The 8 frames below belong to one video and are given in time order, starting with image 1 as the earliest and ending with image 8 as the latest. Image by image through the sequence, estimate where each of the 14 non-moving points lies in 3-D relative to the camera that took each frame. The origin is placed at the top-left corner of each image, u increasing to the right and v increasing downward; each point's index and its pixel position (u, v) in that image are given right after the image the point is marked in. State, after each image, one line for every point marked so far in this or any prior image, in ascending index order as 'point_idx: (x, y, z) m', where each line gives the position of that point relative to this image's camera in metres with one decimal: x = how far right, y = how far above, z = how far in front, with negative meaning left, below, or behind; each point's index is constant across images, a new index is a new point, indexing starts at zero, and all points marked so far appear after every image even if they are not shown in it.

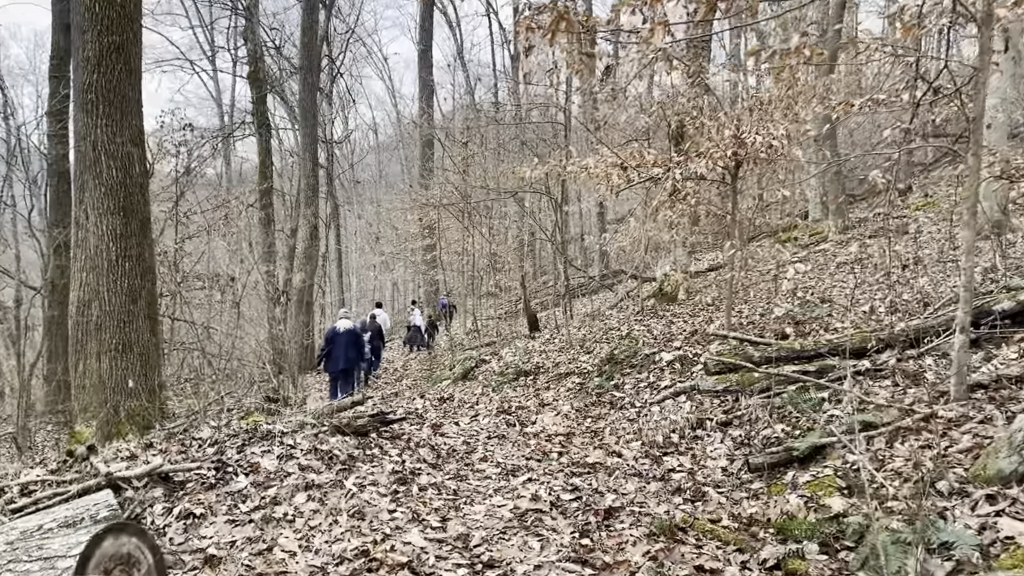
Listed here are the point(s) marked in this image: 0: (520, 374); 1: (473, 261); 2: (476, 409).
0: (+0.1, -0.8, +7.7) m
1: (-0.9, +0.6, +17.5) m
2: (-0.3, -0.9, +6.3) m
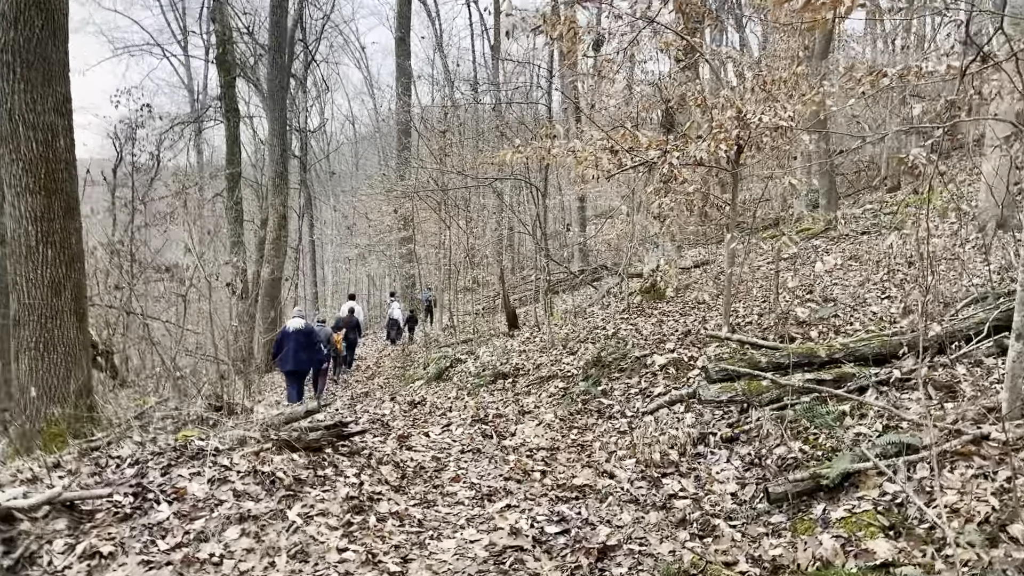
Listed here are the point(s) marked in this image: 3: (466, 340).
0: (-0.1, -0.8, +7.1) m
1: (-1.3, +0.7, +16.9) m
2: (-0.4, -0.9, +5.7) m
3: (-0.7, -0.8, +12.5) m
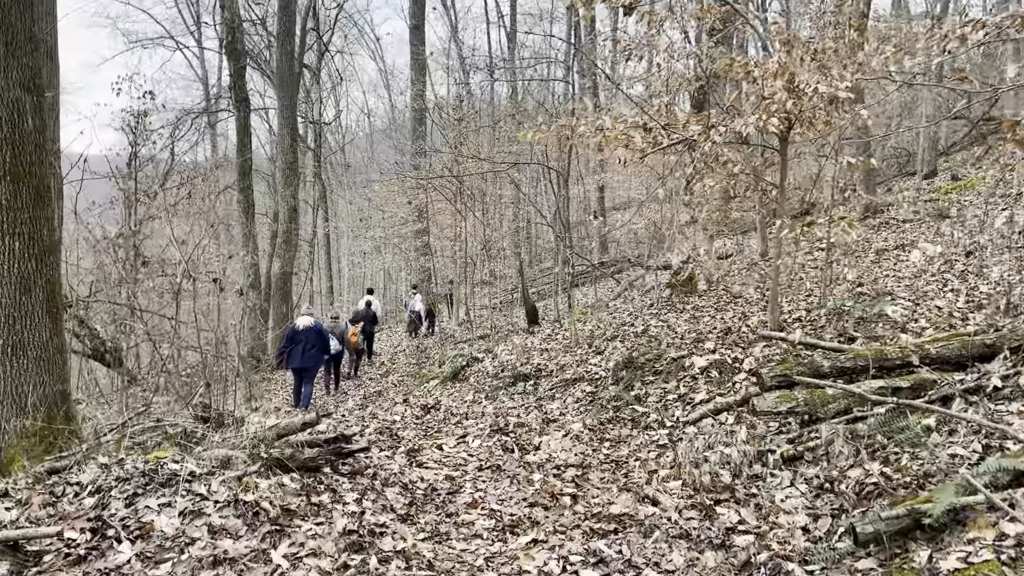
0: (0.0, -0.7, +6.5) m
1: (-0.9, +0.8, +16.3) m
2: (-0.3, -0.9, +5.1) m
3: (-0.4, -0.7, +12.0) m
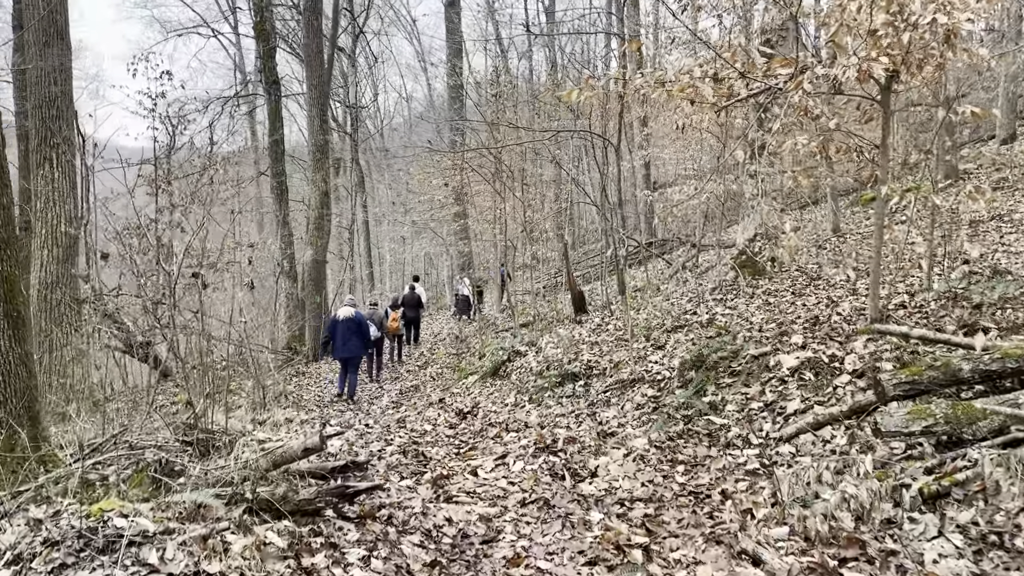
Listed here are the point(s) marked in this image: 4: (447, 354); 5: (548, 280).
0: (+0.4, -0.6, +5.7) m
1: (-0.1, +1.1, +15.5) m
2: (0.0, -0.8, +4.3) m
3: (+0.2, -0.5, +11.2) m
4: (-1.0, -1.0, +13.1) m
5: (+0.7, +0.1, +15.9) m
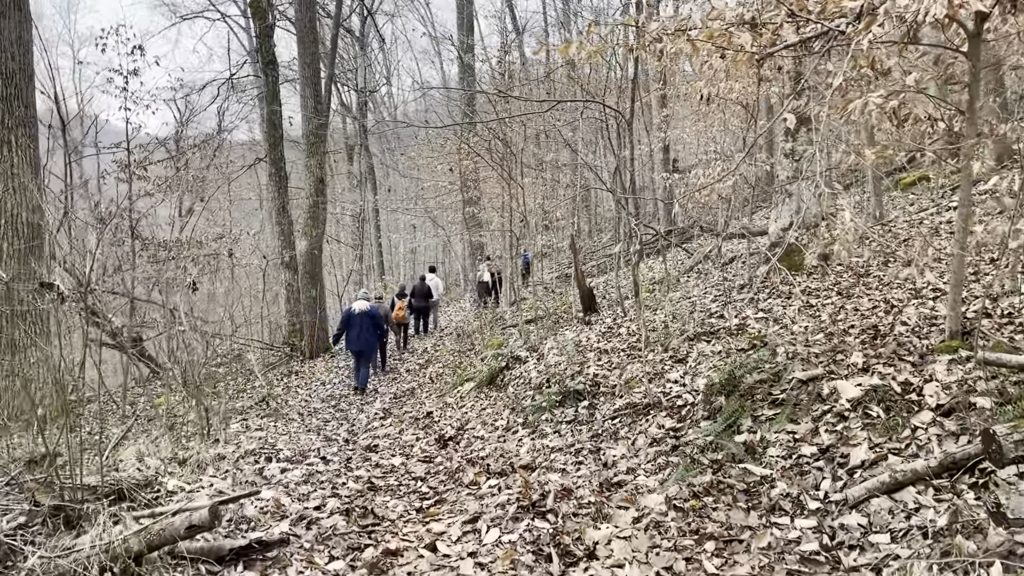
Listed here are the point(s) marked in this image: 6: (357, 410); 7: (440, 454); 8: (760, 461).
0: (+0.3, -0.6, +4.8) m
1: (0.0, +1.2, +14.5) m
2: (-0.1, -0.8, +3.4) m
3: (+0.3, -0.4, +10.2) m
4: (-0.9, -0.9, +12.2) m
5: (+0.9, +0.3, +15.0) m
6: (-1.6, -1.3, +8.4) m
7: (-0.4, -0.9, +4.3) m
8: (+0.9, -0.7, +3.1) m
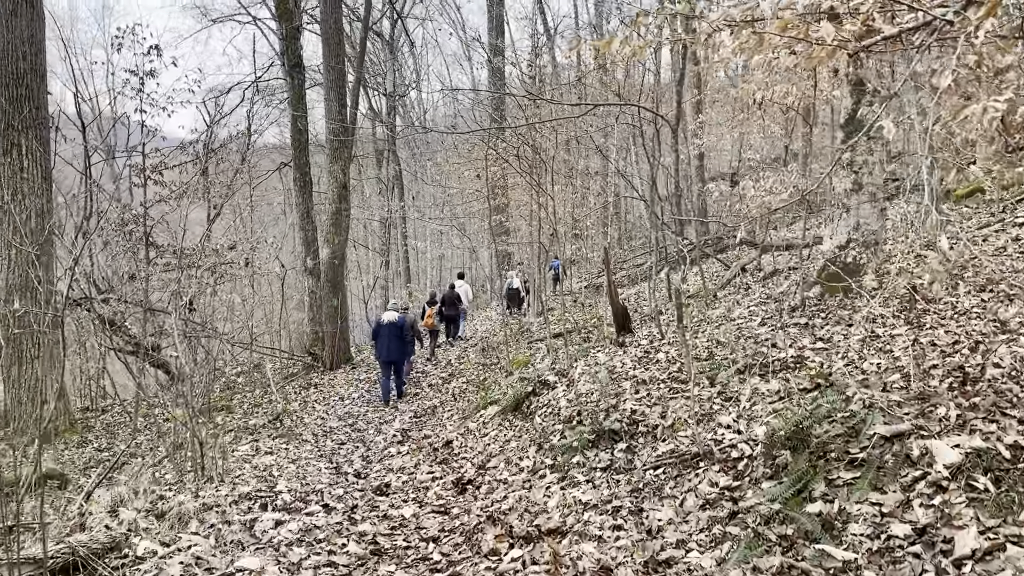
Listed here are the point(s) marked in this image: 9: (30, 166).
0: (+0.5, -0.8, +4.2) m
1: (+0.5, +1.1, +14.0) m
2: (0.0, -1.0, +2.9) m
3: (+0.6, -0.6, +9.7) m
4: (-0.5, -1.1, +11.7) m
5: (+1.4, +0.1, +14.4) m
6: (-1.3, -1.4, +8.0) m
7: (-0.3, -1.0, +3.8) m
8: (+1.0, -0.8, +2.6) m
9: (-4.8, +1.2, +8.2) m
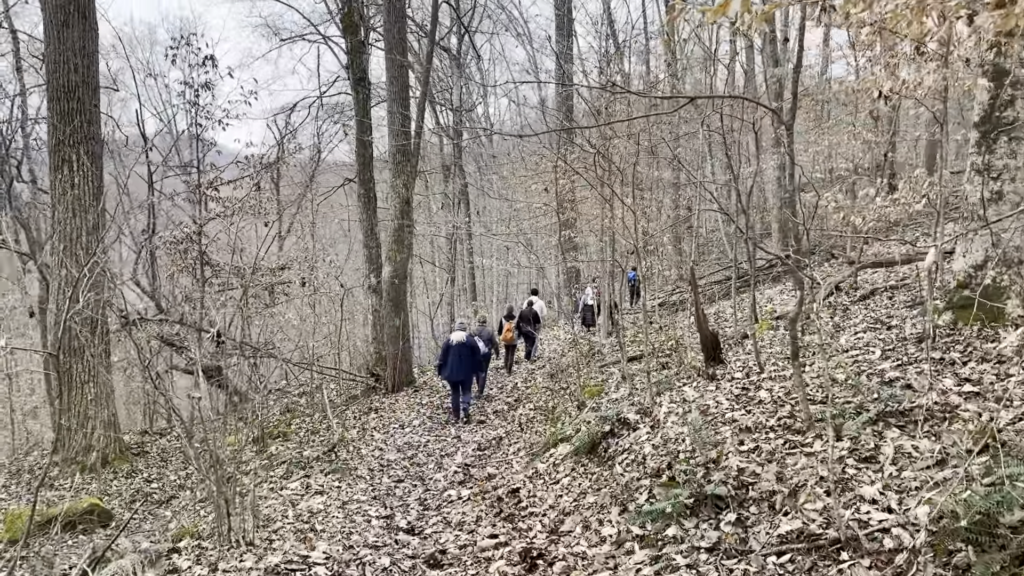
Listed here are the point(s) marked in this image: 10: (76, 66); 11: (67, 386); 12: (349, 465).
0: (+0.8, -0.9, +3.5) m
1: (+1.7, +0.7, +13.2) m
2: (+0.2, -1.1, +2.2) m
3: (+1.4, -0.8, +8.9) m
4: (+0.4, -1.4, +11.0) m
5: (+2.5, -0.2, +13.5) m
6: (-0.7, -1.6, +7.3) m
7: (0.0, -1.1, +3.1) m
8: (+1.2, -0.9, +1.7) m
9: (-4.2, +1.0, +7.9) m
10: (-4.2, +2.1, +7.9) m
11: (-4.4, -0.9, +8.0) m
12: (-1.5, -1.6, +7.4) m
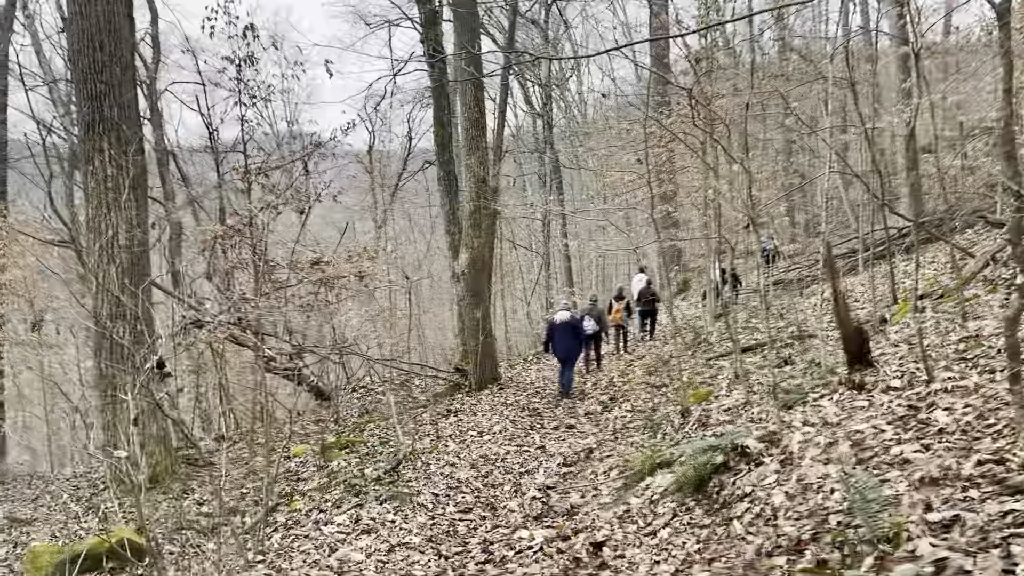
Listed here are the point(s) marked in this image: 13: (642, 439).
0: (+1.0, -0.9, +2.1) m
1: (+3.0, +1.0, +11.7) m
2: (+0.2, -1.1, +0.9) m
3: (+2.2, -0.6, +7.5) m
4: (+1.5, -1.2, +9.7) m
5: (+3.9, +0.1, +11.9) m
6: (0.0, -1.5, +6.2) m
7: (+0.2, -1.1, +1.9) m
8: (+1.2, -0.9, +0.4) m
9: (-3.5, +1.0, +7.1) m
10: (-3.6, +2.1, +7.1) m
11: (-3.6, -1.0, +7.3) m
12: (-0.8, -1.6, +6.4) m
13: (+1.0, -1.3, +6.7) m
